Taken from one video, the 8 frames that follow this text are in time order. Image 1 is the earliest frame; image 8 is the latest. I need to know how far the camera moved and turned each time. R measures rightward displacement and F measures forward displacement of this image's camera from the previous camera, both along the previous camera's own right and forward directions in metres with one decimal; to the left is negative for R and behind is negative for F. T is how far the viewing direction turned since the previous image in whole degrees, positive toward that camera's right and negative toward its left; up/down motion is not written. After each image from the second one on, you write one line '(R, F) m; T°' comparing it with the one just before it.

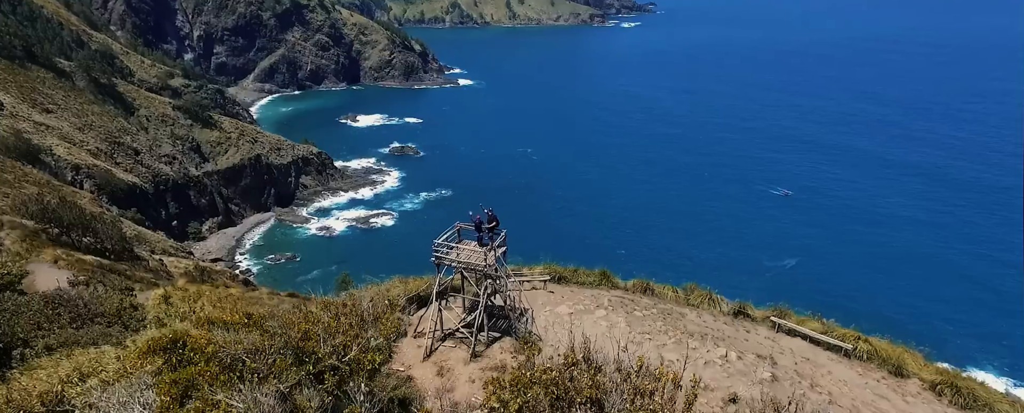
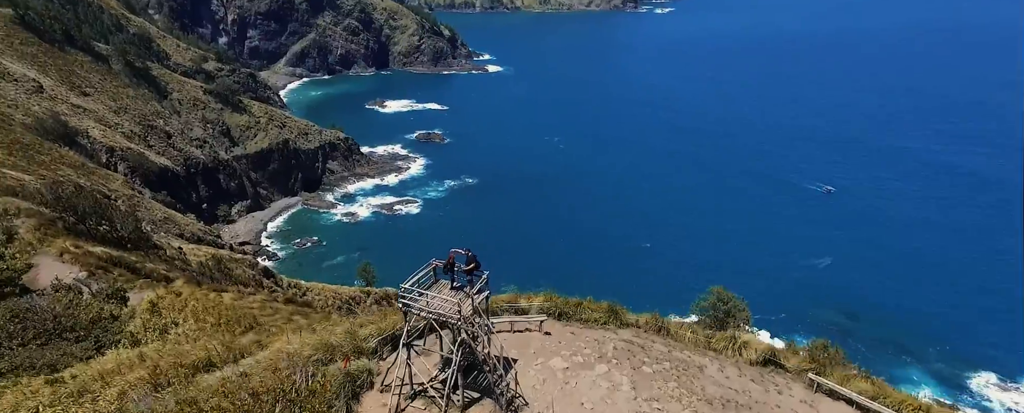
(+0.9, +2.7) m; -2°
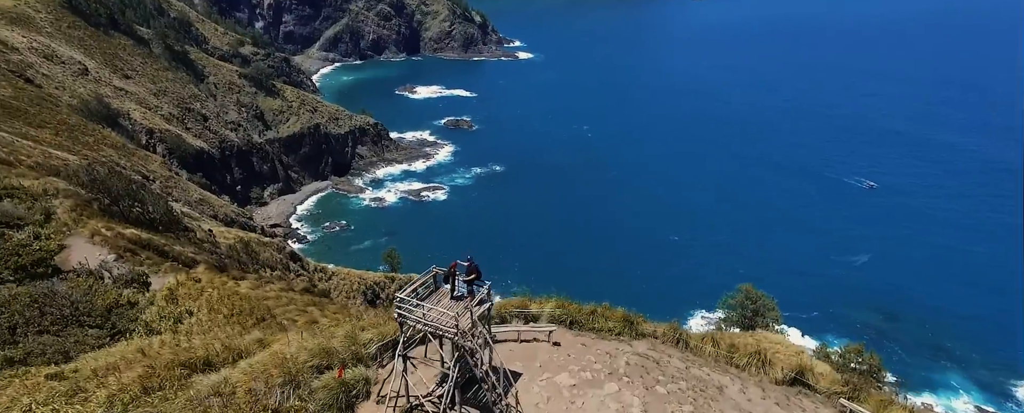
(+0.5, +1.0) m; -3°
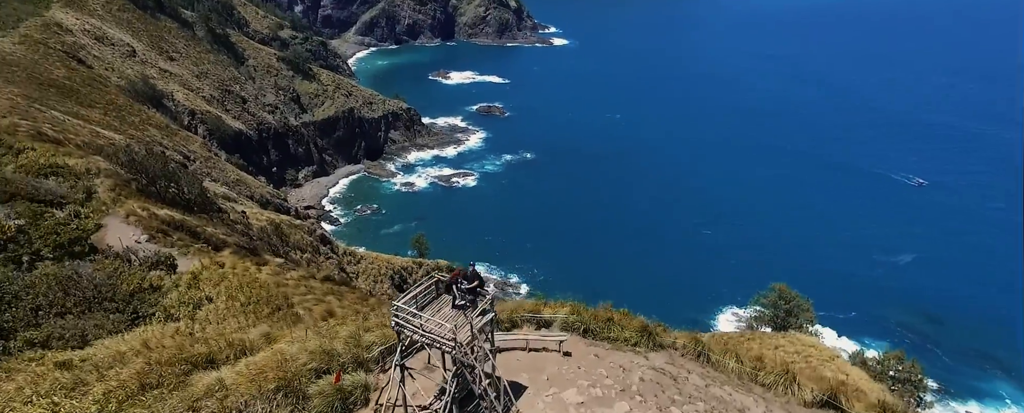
(+0.4, +0.9) m; -3°
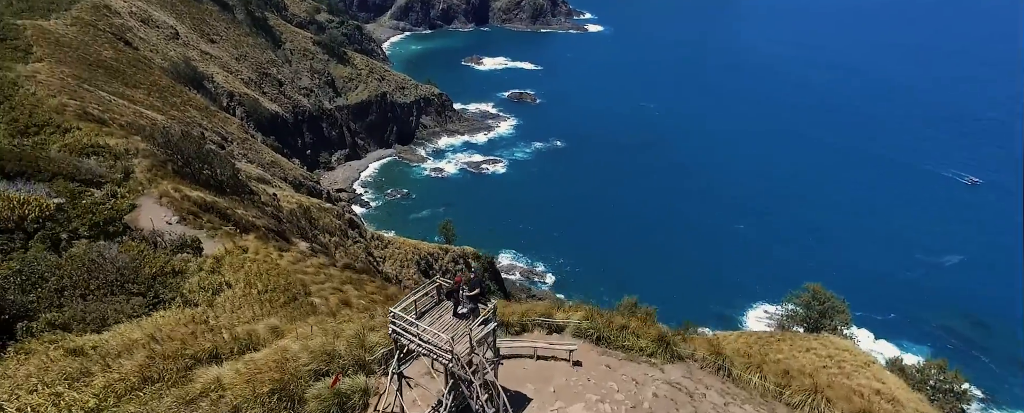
(+0.4, +0.8) m; -3°
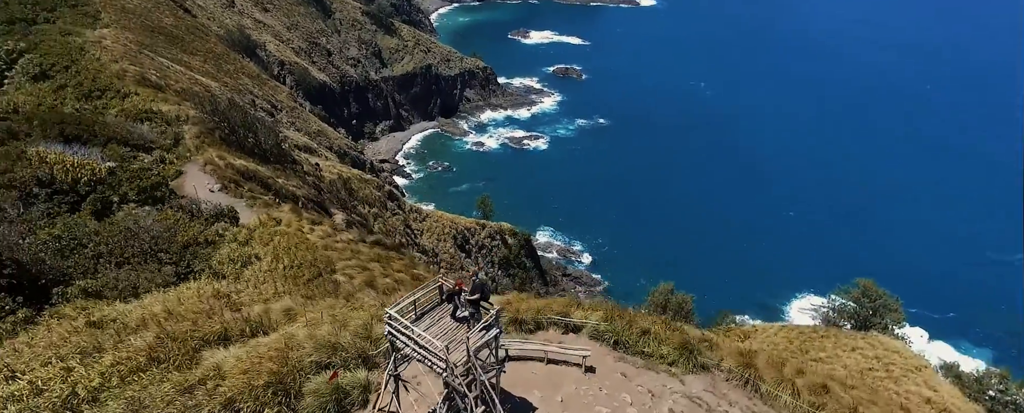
(+0.5, +0.9) m; -4°
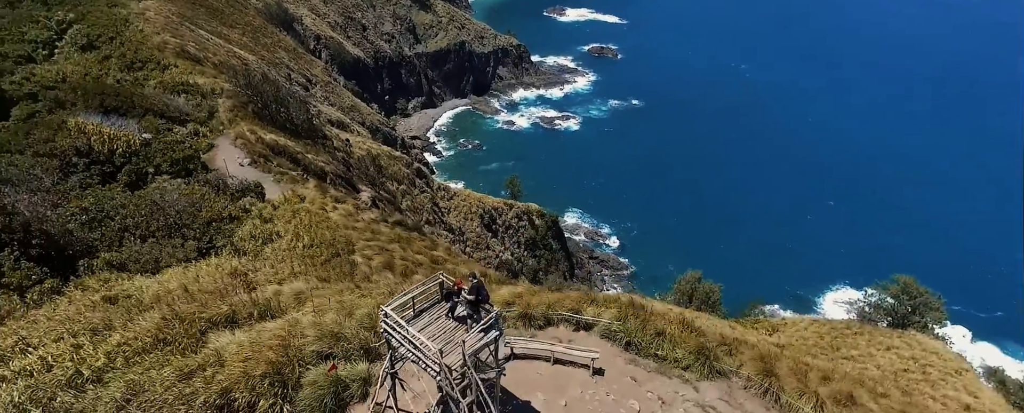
(+0.4, +0.6) m; -3°
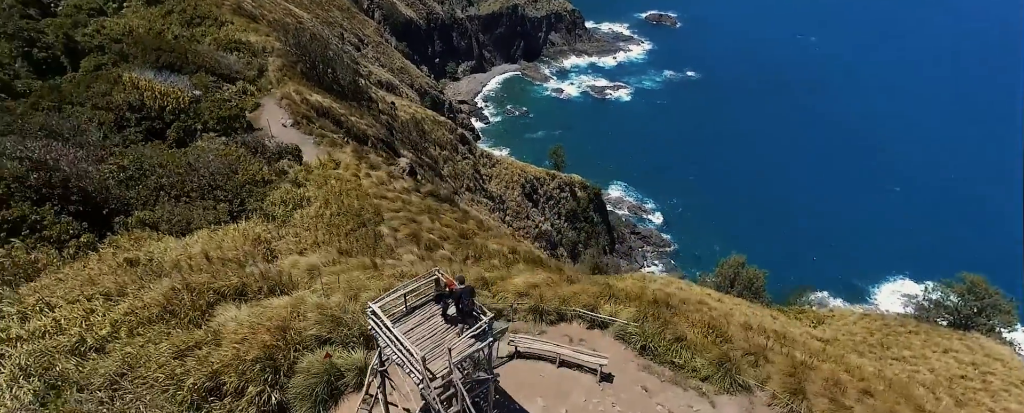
(+0.6, +0.9) m; -4°
